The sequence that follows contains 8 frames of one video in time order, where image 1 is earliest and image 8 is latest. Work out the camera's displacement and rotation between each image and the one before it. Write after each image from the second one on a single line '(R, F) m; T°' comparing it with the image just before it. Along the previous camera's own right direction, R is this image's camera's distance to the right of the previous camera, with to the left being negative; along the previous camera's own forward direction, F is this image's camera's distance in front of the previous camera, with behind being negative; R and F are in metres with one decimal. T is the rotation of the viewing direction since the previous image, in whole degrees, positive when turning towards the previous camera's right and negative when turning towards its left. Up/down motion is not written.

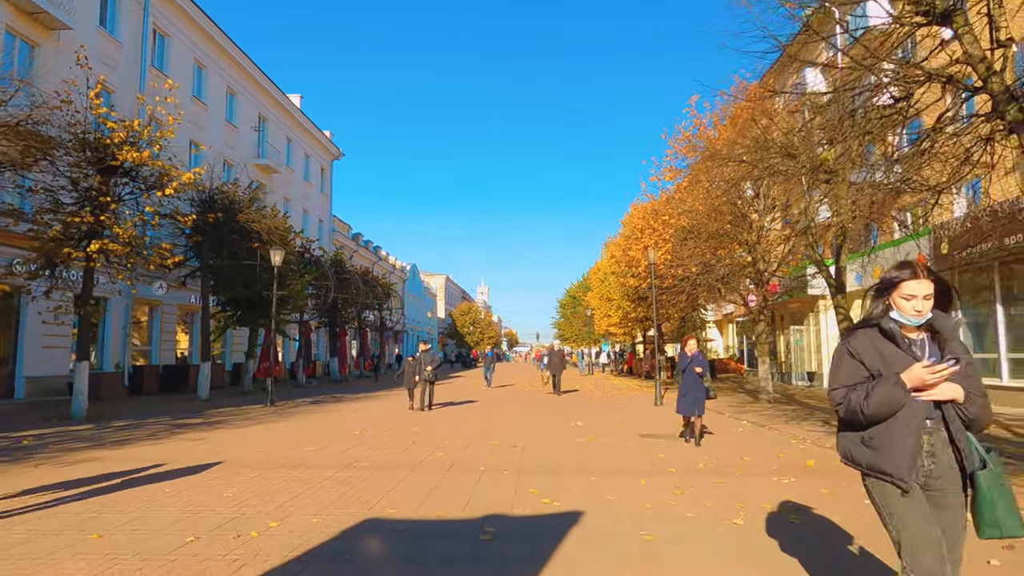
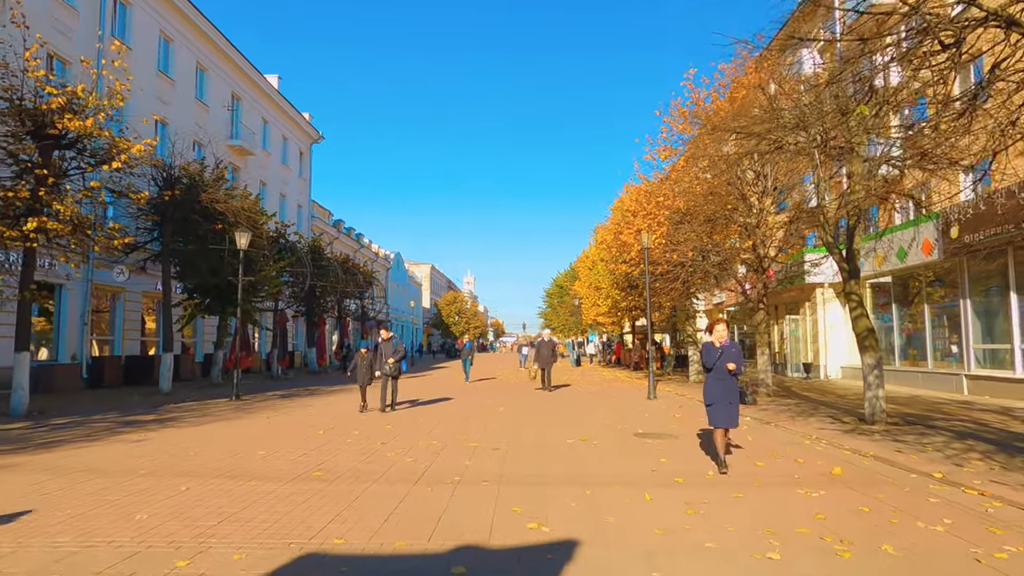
(+0.1, +1.2) m; +1°
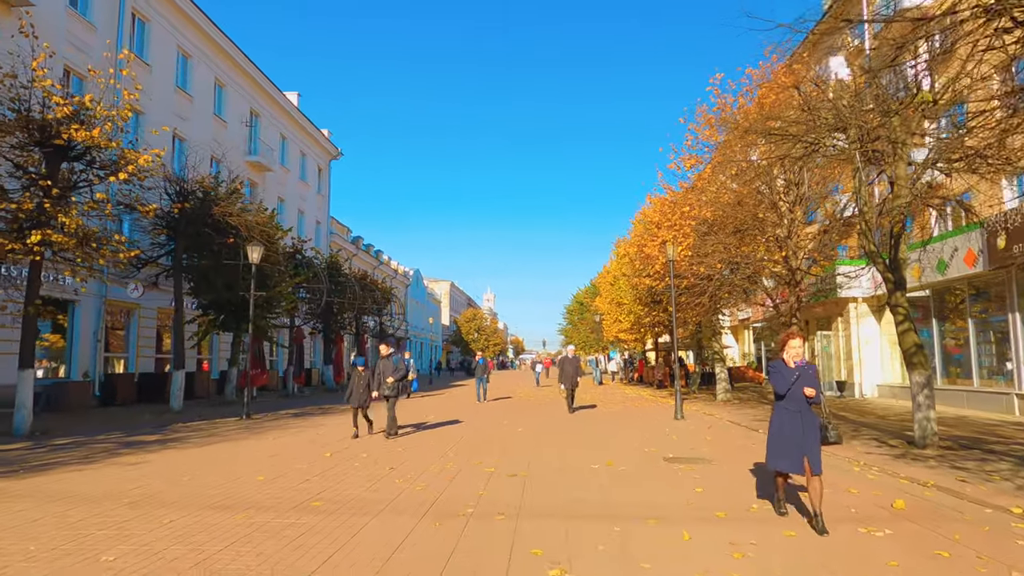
(0.0, +0.7) m; -2°
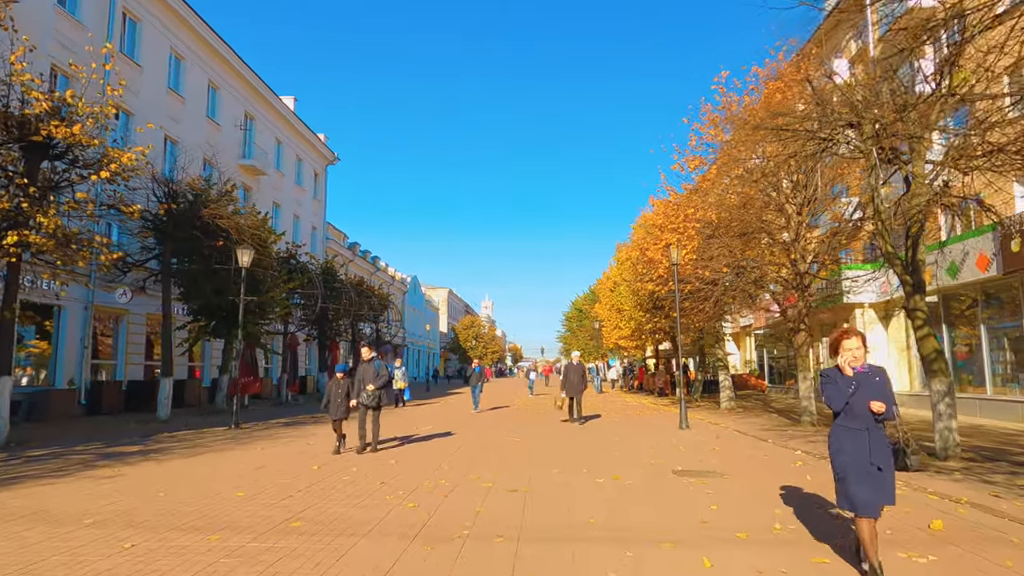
(0.0, +0.6) m; 0°
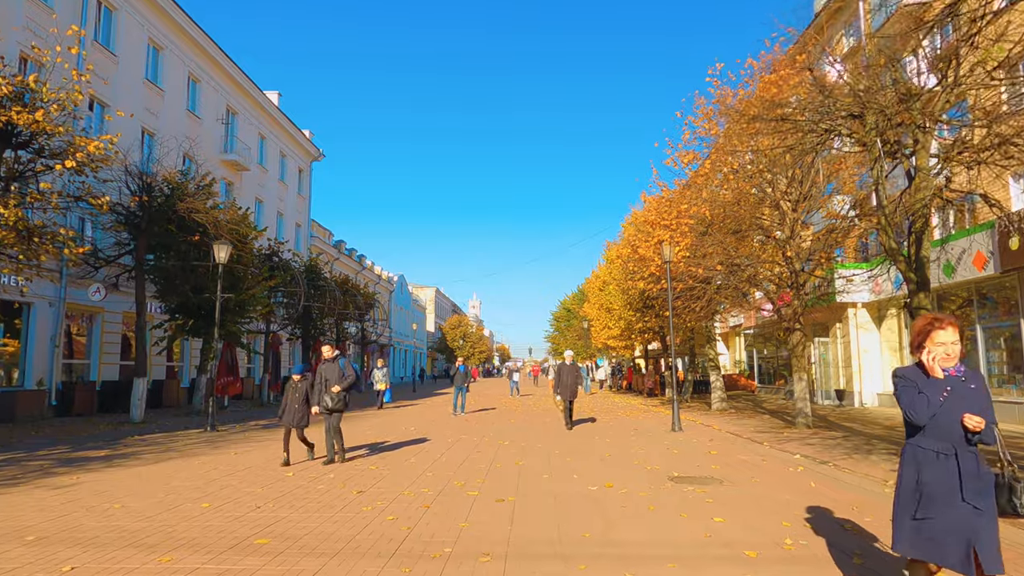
(0.0, +0.5) m; +1°
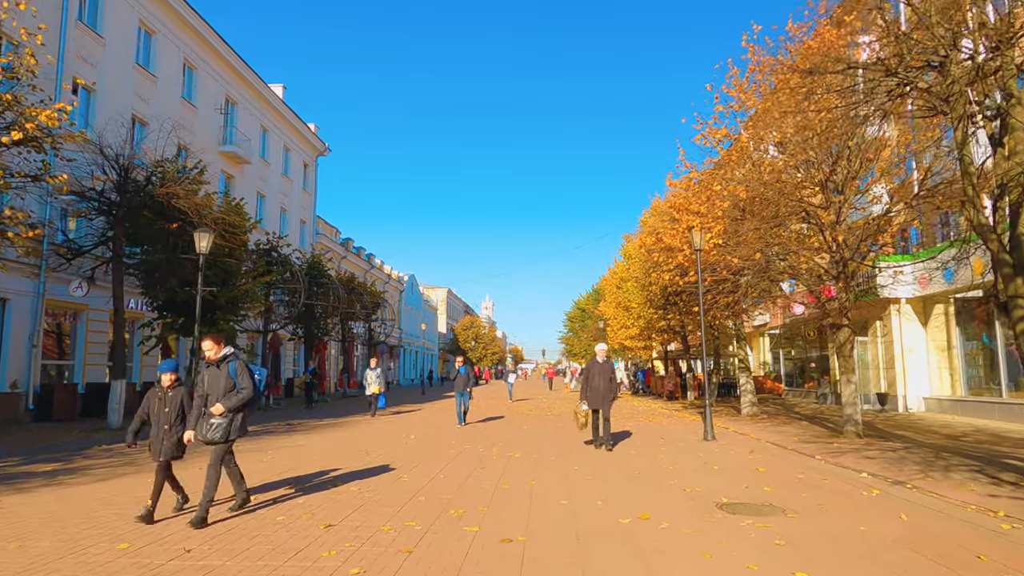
(0.0, +1.7) m; -1°
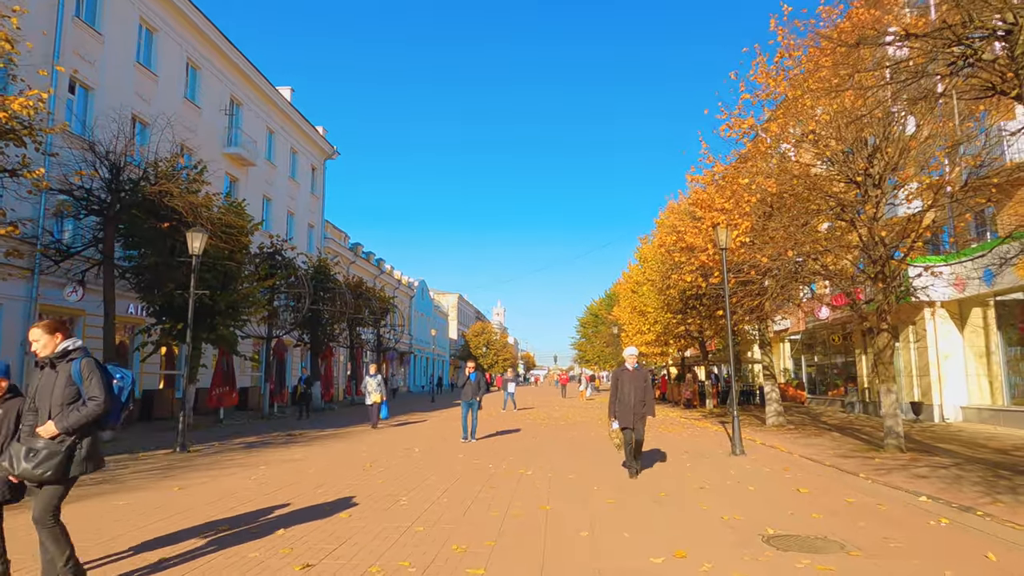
(0.0, +1.0) m; -1°
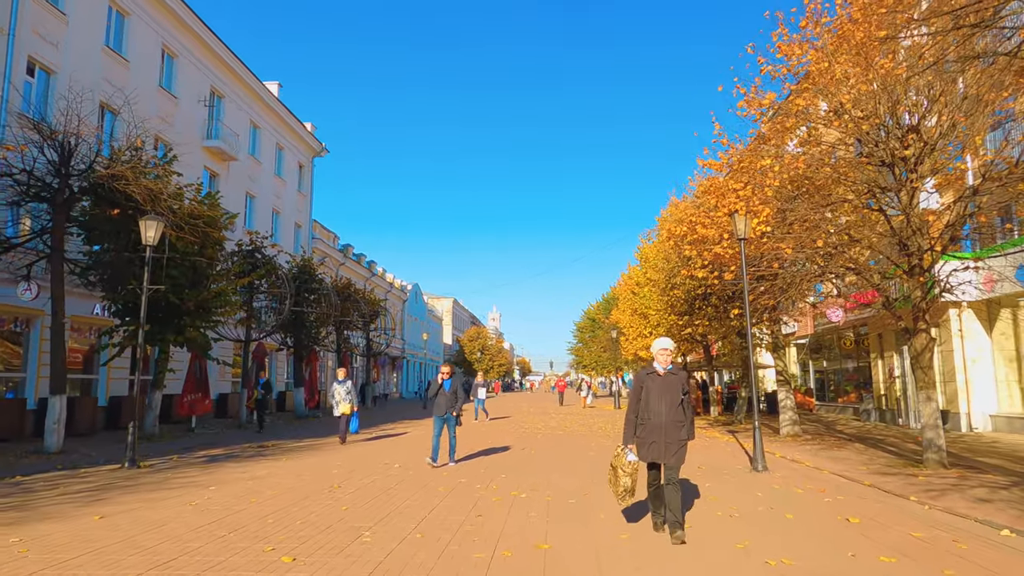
(+0.1, +1.5) m; 0°
